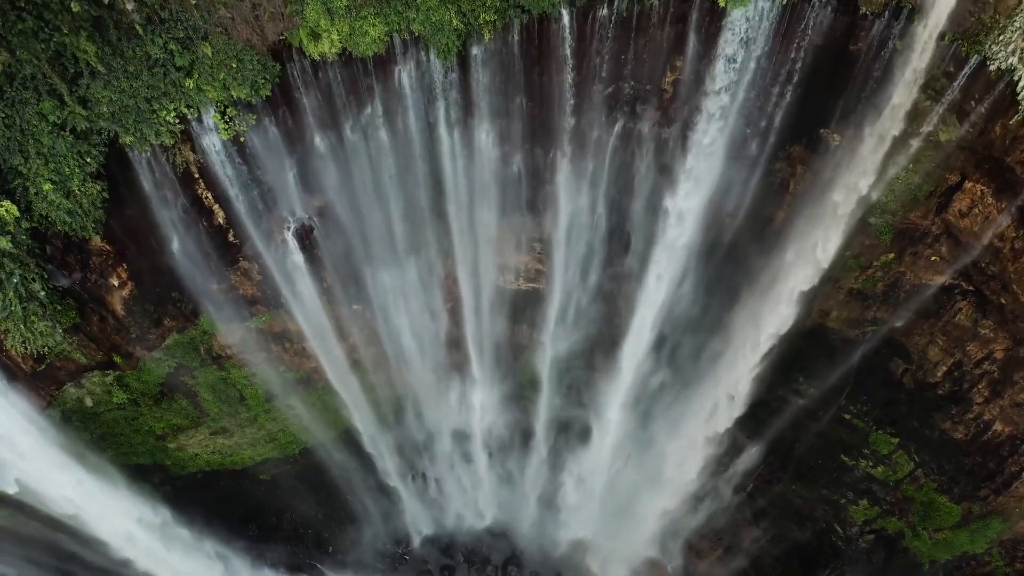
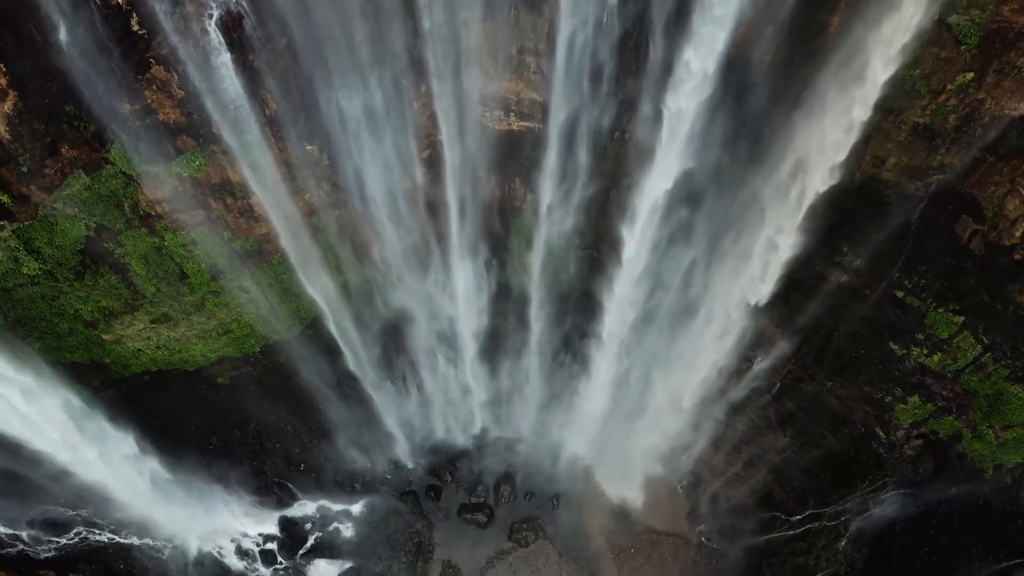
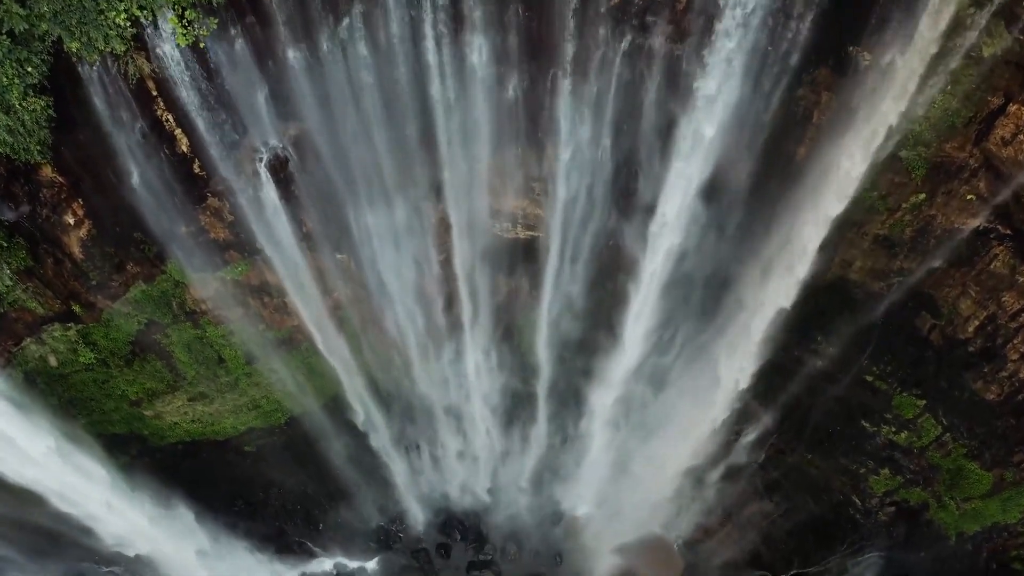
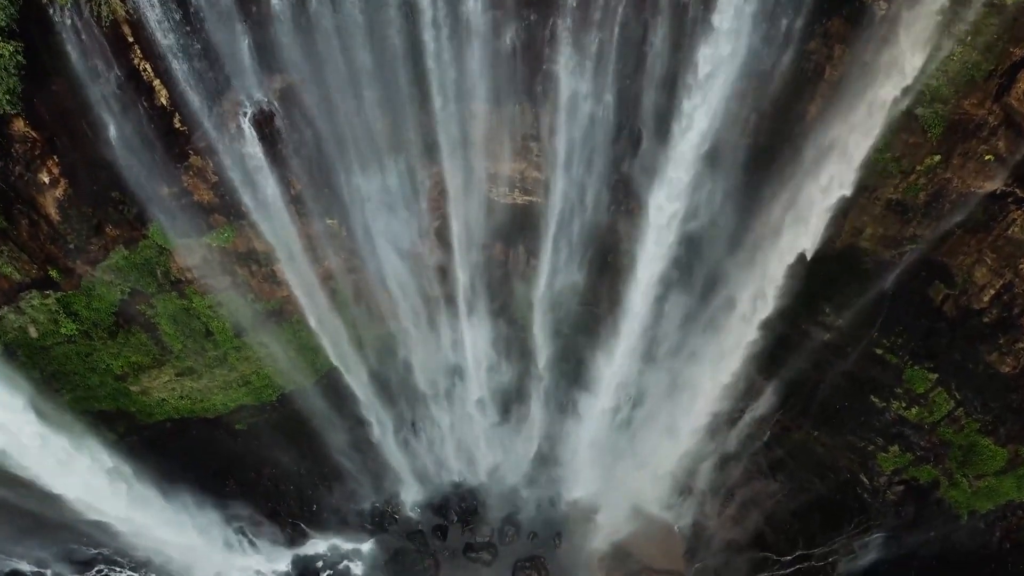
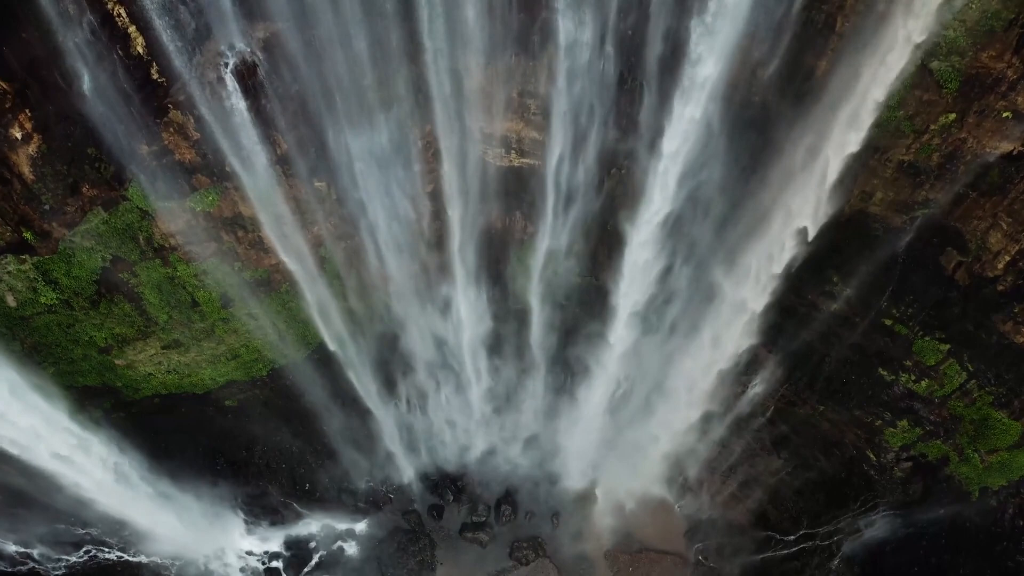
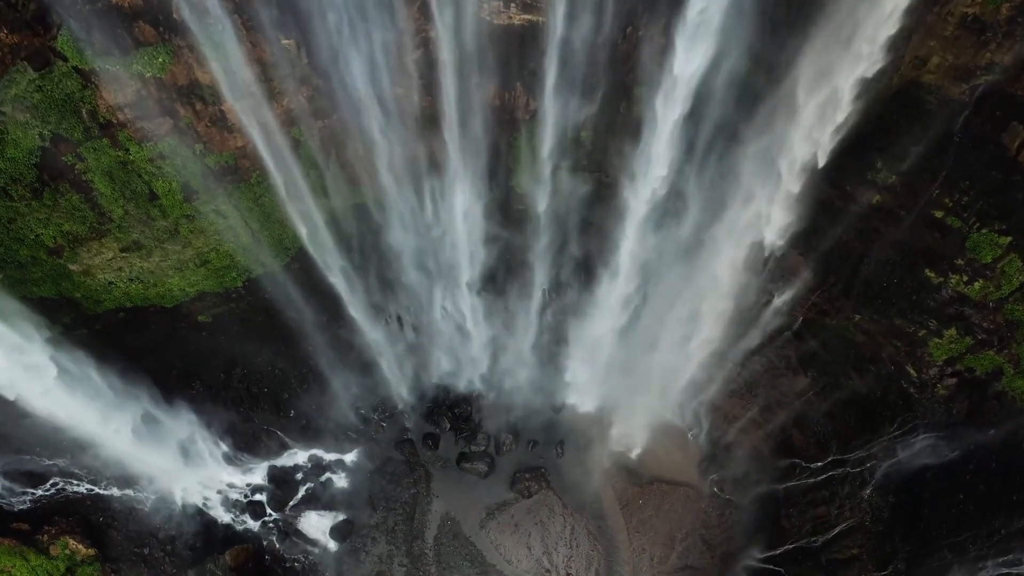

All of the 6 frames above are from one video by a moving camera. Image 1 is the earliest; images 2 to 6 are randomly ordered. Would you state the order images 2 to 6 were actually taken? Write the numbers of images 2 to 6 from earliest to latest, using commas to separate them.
3, 4, 5, 2, 6
